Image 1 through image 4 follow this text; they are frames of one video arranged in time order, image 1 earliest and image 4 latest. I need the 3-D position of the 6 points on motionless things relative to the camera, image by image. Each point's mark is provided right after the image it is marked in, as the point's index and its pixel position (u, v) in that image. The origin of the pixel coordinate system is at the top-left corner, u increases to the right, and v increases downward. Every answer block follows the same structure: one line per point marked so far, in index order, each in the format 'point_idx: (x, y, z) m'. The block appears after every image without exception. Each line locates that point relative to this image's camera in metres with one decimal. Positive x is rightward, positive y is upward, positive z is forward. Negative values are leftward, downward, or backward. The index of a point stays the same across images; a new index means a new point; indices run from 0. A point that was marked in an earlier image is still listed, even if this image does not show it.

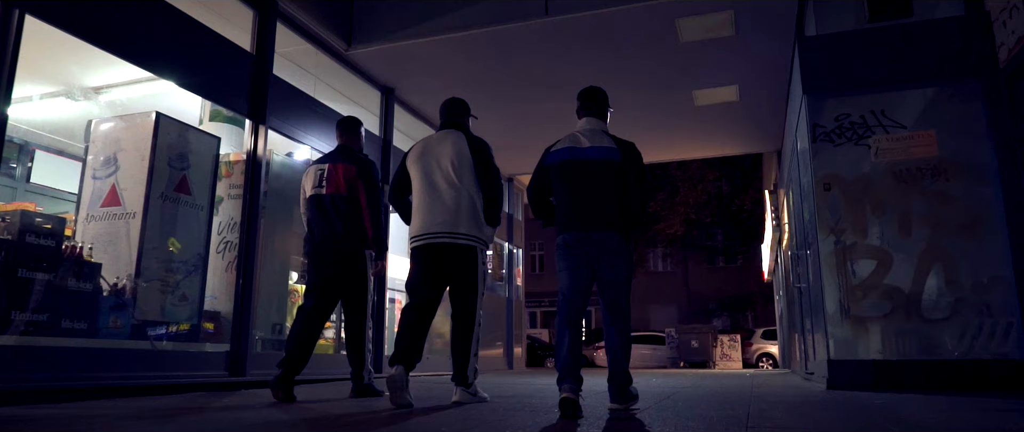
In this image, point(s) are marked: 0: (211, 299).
0: (-2.6, -0.7, +6.3) m
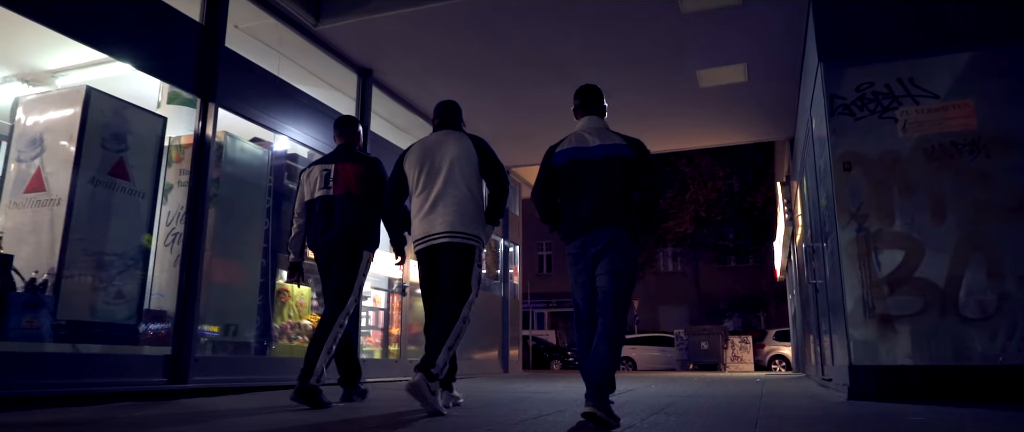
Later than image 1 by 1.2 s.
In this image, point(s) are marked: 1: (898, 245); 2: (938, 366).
0: (-2.7, -0.6, +5.6) m
1: (+2.6, -0.2, +4.9) m
2: (+2.8, -1.0, +4.7) m
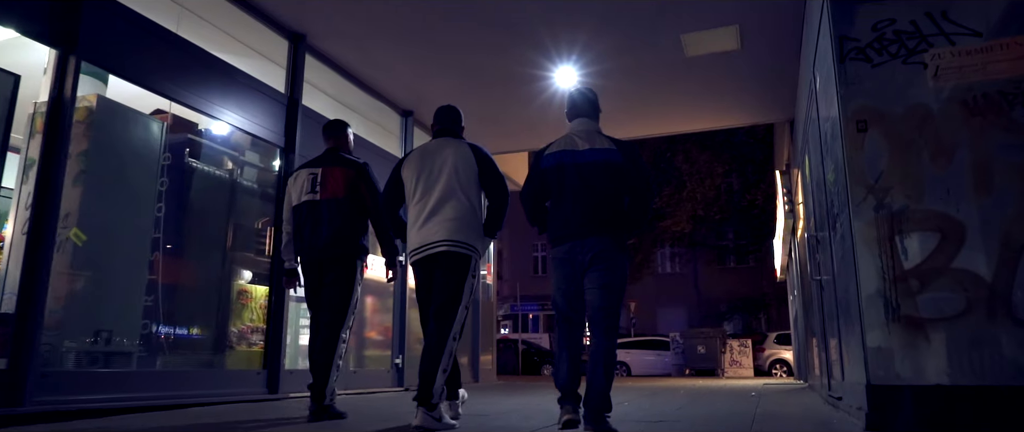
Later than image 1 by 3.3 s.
0: (-3.2, -0.5, +4.5) m
1: (+2.2, -0.1, +3.8) m
2: (+2.3, -0.8, +3.6) m
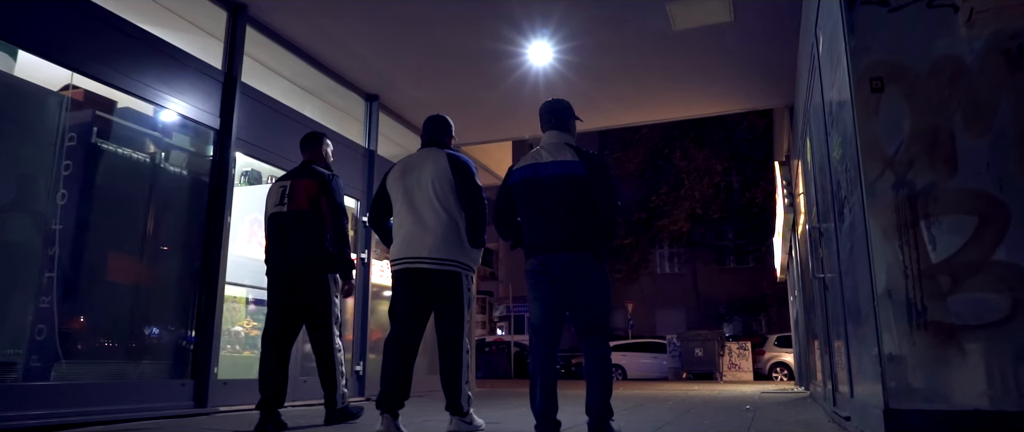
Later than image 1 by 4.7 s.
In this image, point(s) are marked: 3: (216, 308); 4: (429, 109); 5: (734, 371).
0: (-3.5, -0.4, +3.7) m
1: (+1.9, 0.0, +3.0) m
2: (+2.0, -0.8, +2.9) m
3: (-2.4, -0.8, +5.9) m
4: (-1.1, +1.4, +9.1) m
5: (+5.9, -4.1, +19.2) m
